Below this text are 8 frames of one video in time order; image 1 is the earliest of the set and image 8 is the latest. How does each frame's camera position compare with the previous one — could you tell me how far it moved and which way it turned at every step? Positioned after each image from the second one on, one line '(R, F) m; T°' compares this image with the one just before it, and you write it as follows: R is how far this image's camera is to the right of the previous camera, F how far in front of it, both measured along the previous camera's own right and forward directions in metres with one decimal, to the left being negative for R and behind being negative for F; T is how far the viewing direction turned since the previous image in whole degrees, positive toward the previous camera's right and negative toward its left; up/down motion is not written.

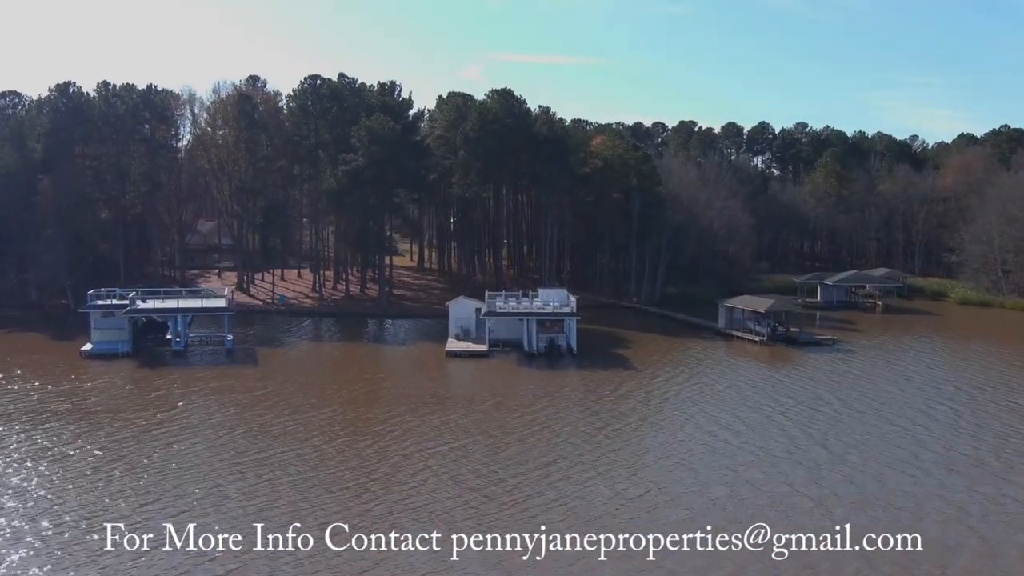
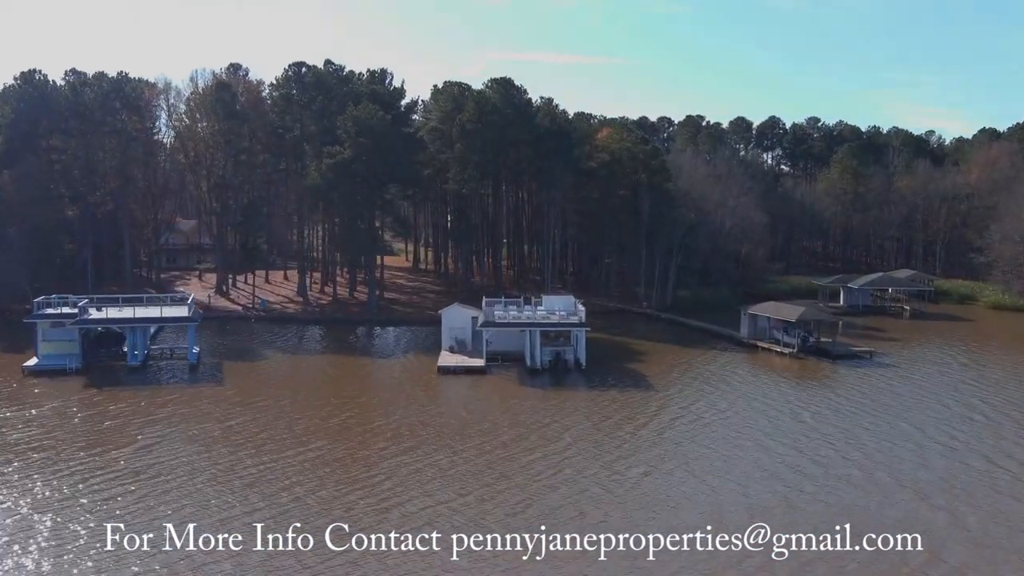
(0.0, +3.8) m; 0°
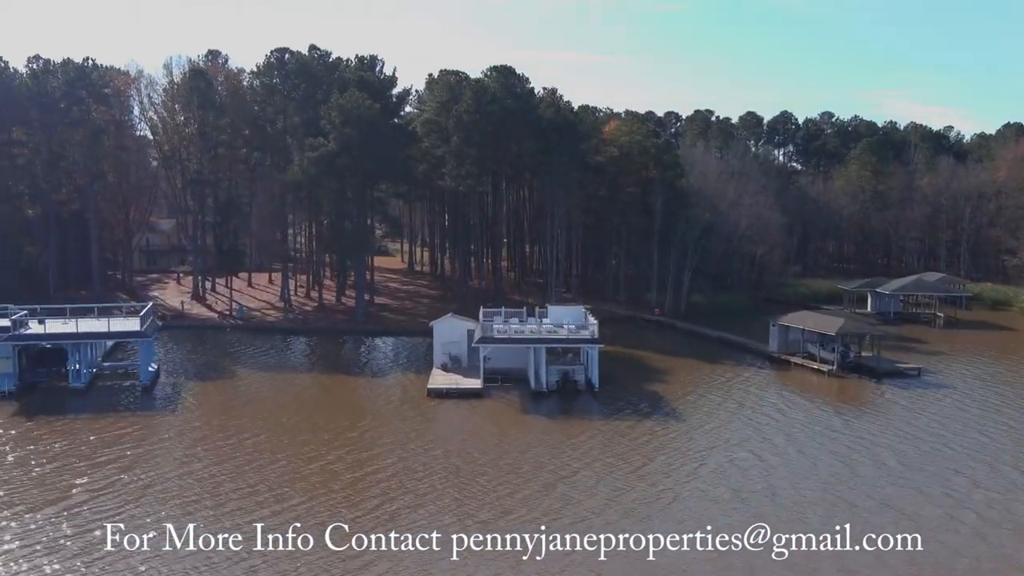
(-0.1, +3.9) m; 0°
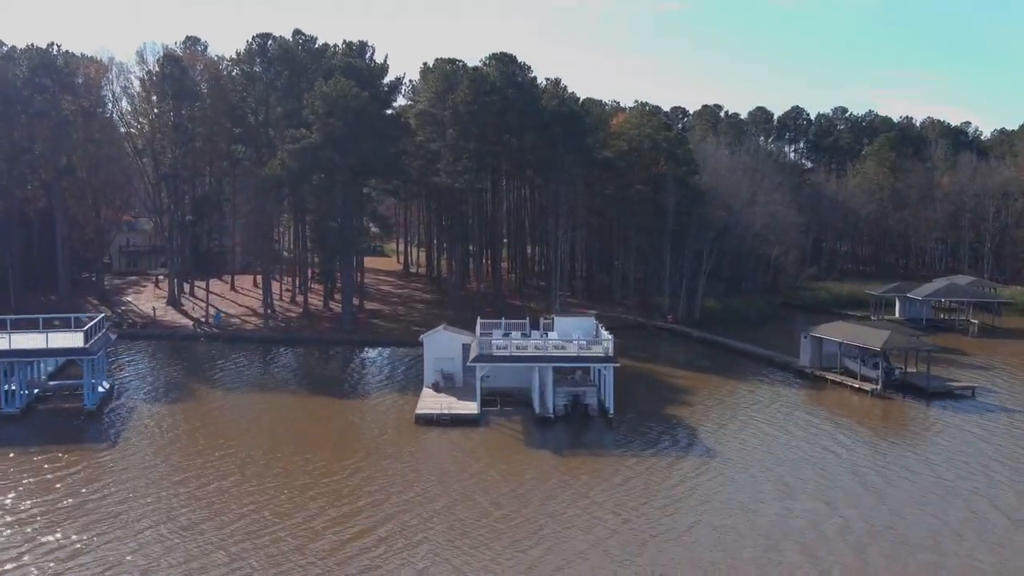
(-0.1, +3.4) m; 0°
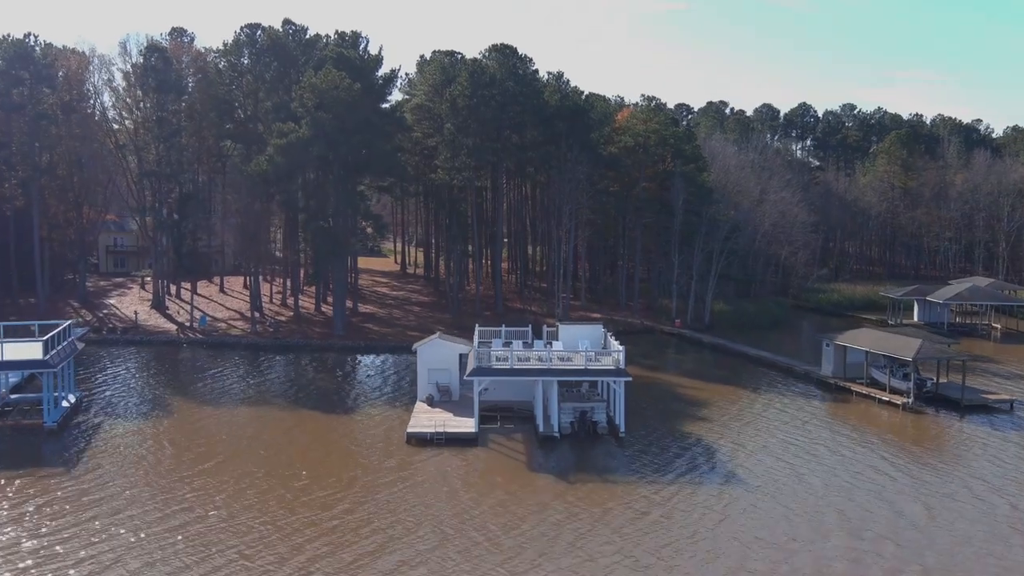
(0.0, +2.0) m; 0°
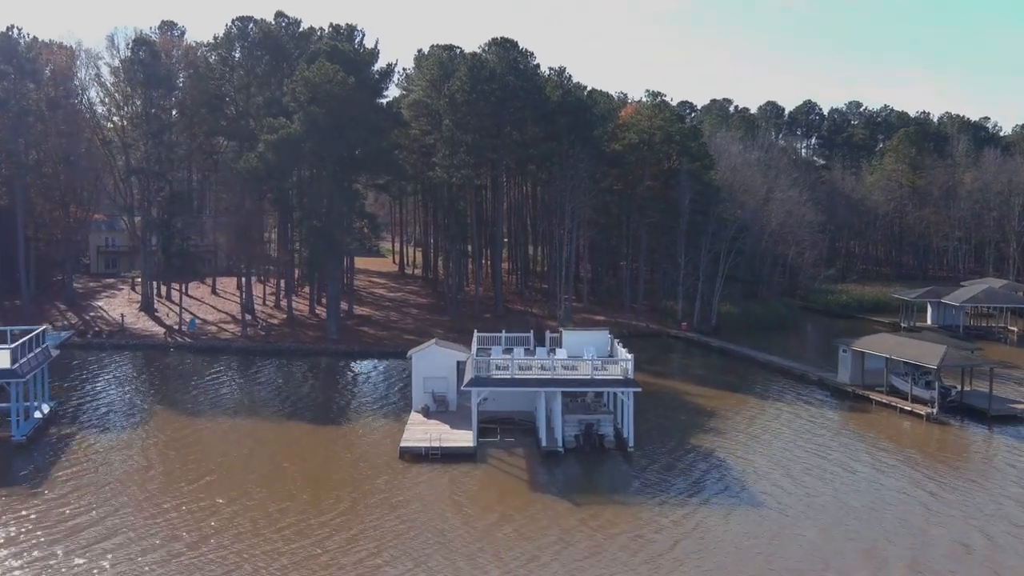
(0.0, +1.3) m; 0°
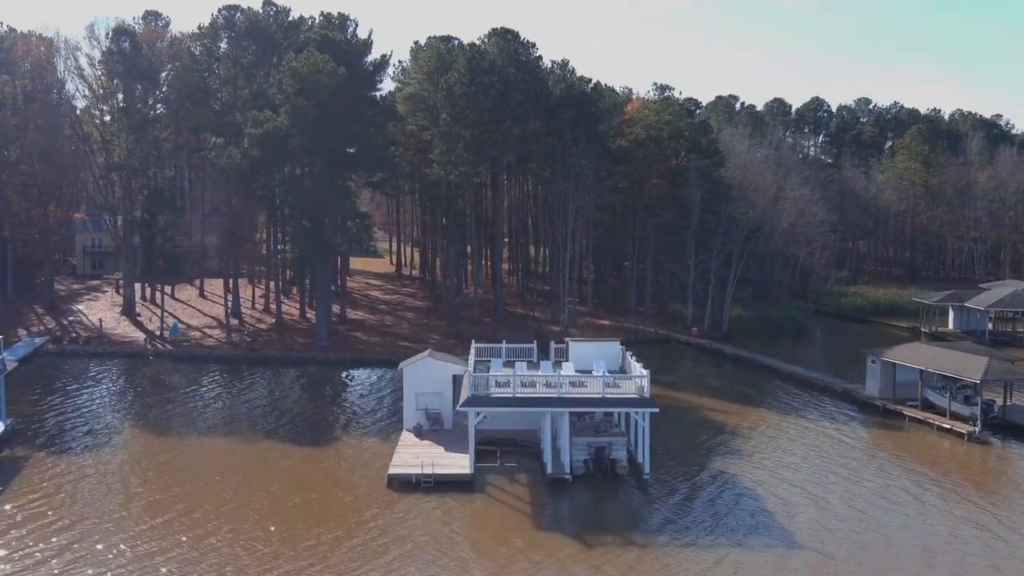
(0.0, +2.0) m; 0°
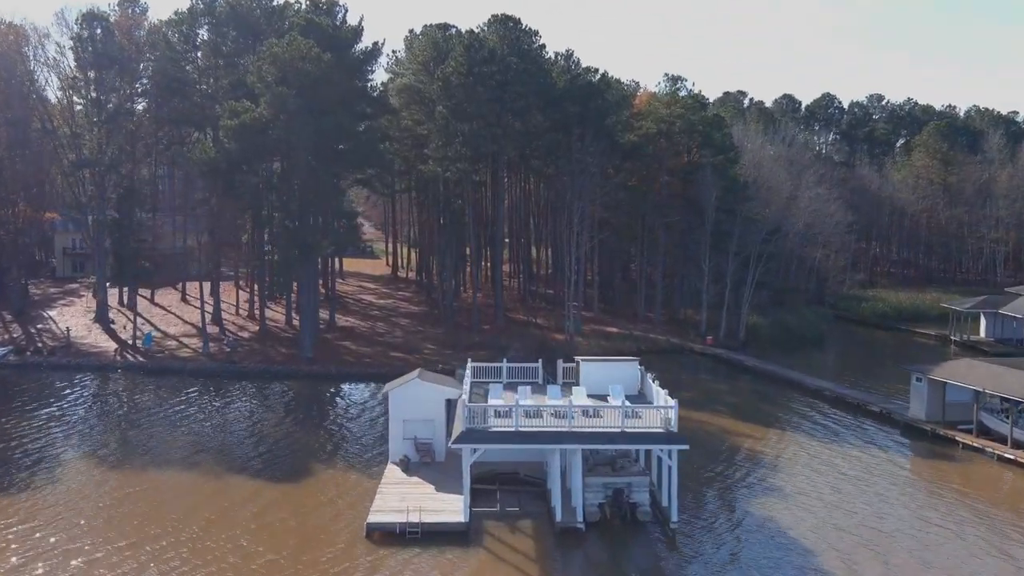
(-0.1, +2.6) m; 0°
